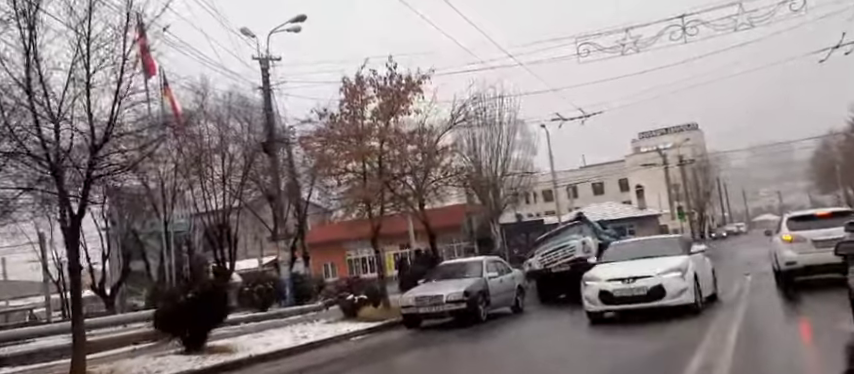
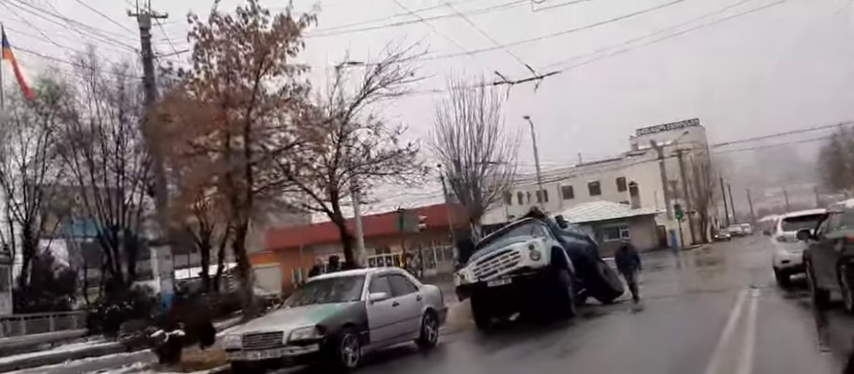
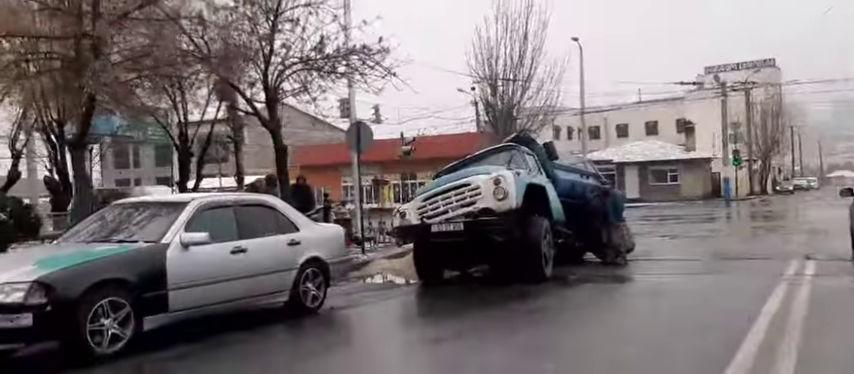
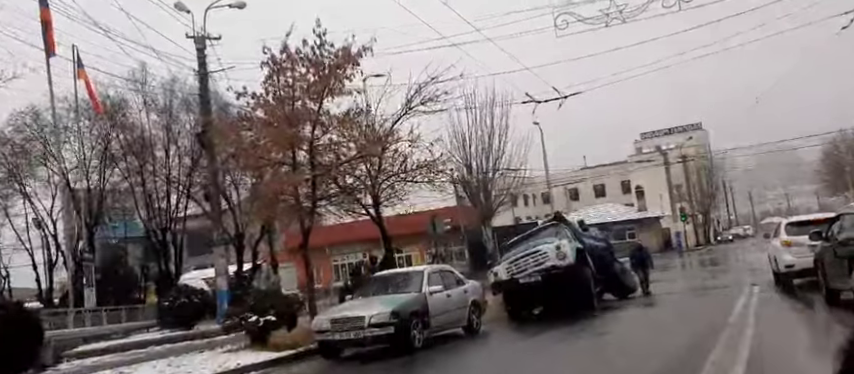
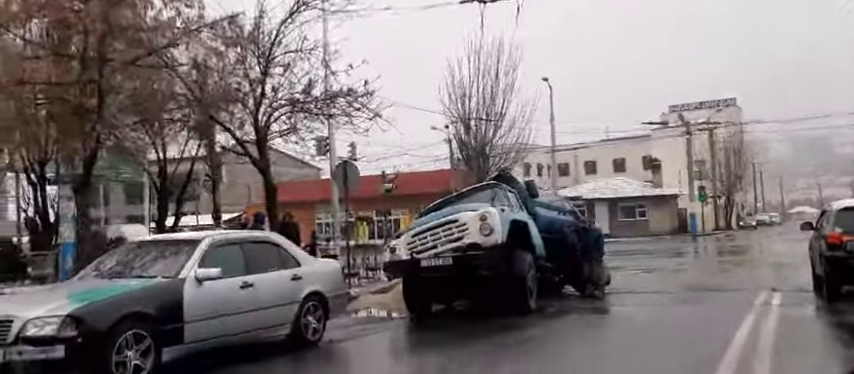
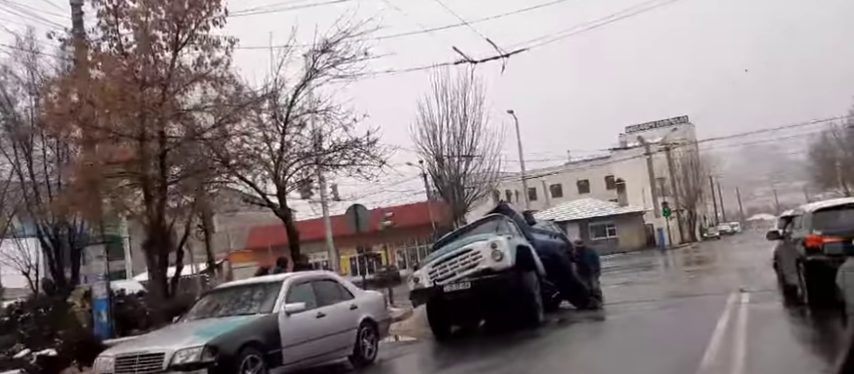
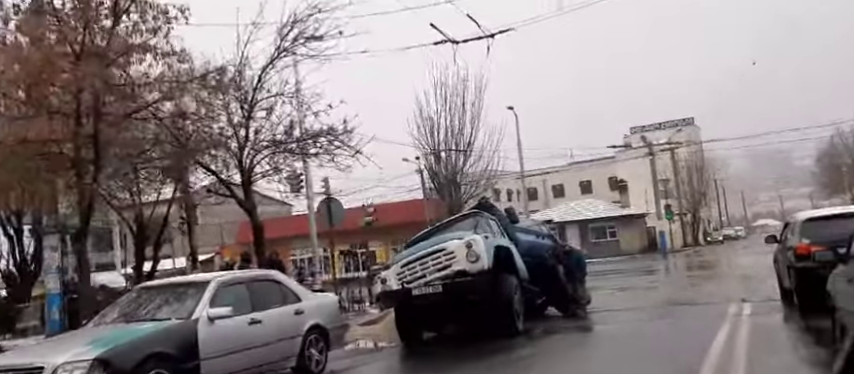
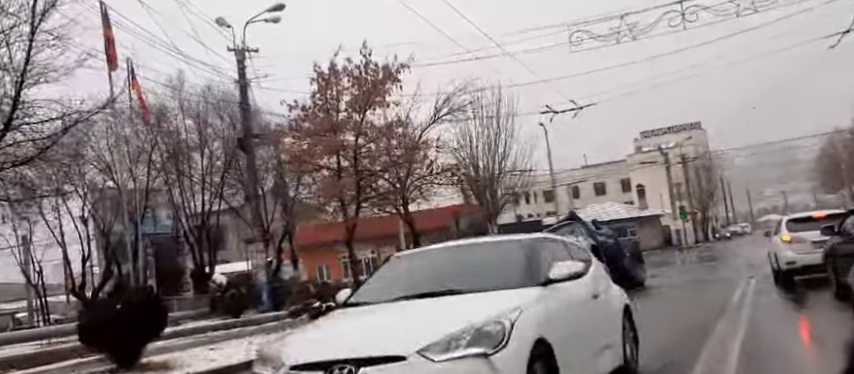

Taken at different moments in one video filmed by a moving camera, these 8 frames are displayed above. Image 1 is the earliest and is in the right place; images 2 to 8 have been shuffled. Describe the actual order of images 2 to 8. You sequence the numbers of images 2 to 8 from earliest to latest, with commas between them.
8, 4, 2, 6, 7, 5, 3
